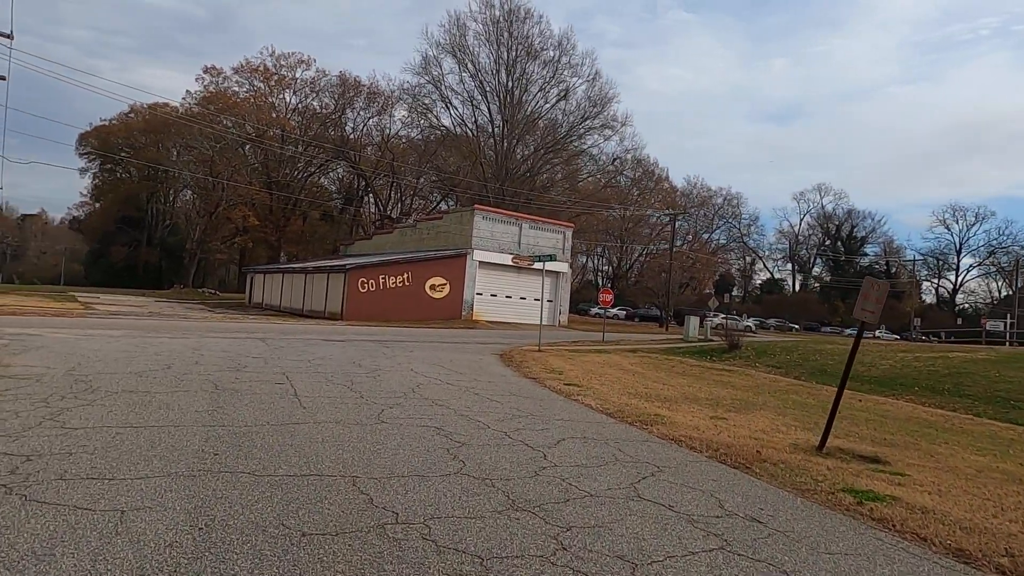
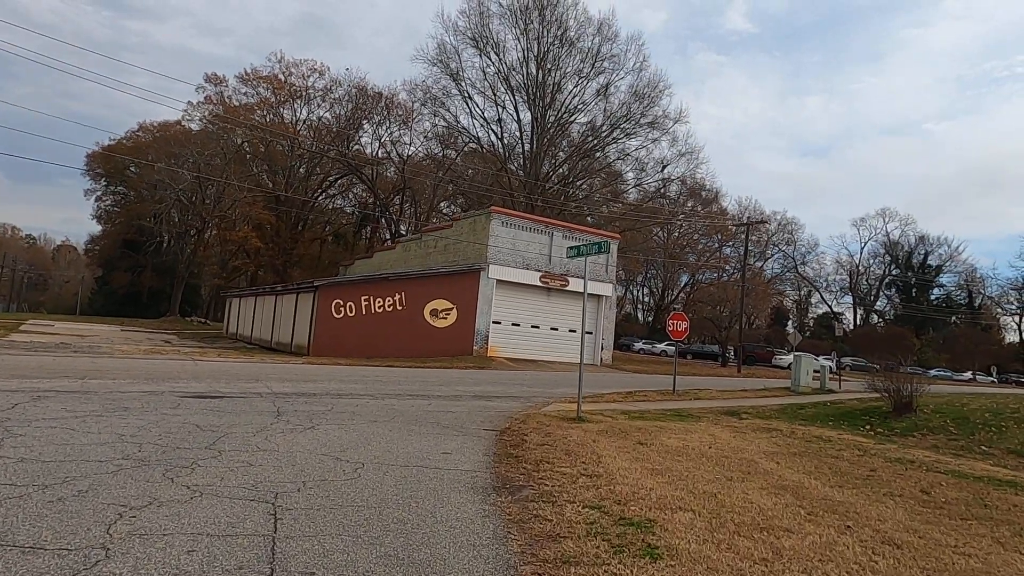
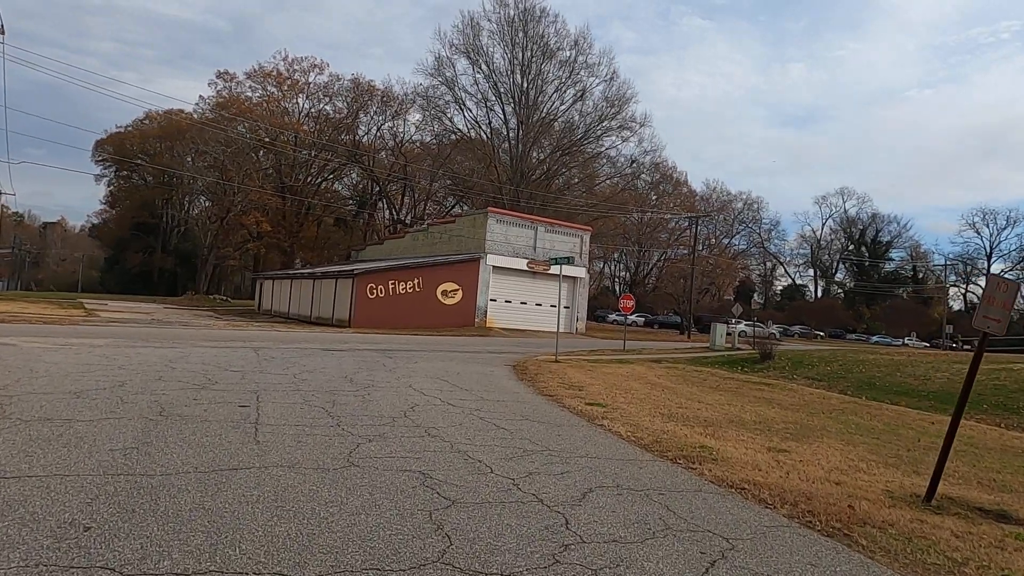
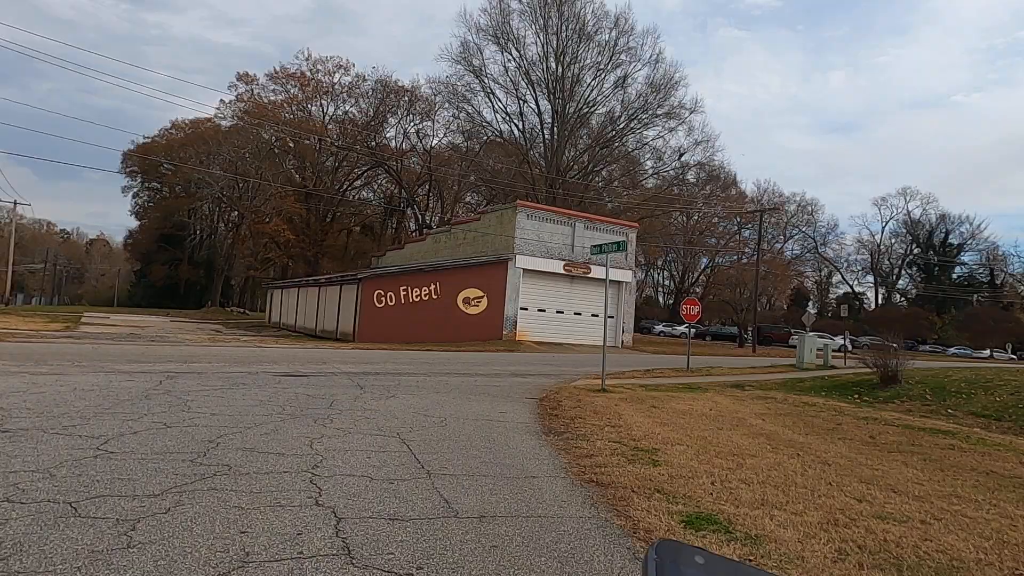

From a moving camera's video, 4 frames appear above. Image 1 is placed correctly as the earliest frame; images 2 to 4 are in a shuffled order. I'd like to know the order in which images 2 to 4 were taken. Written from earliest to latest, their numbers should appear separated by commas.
3, 4, 2
